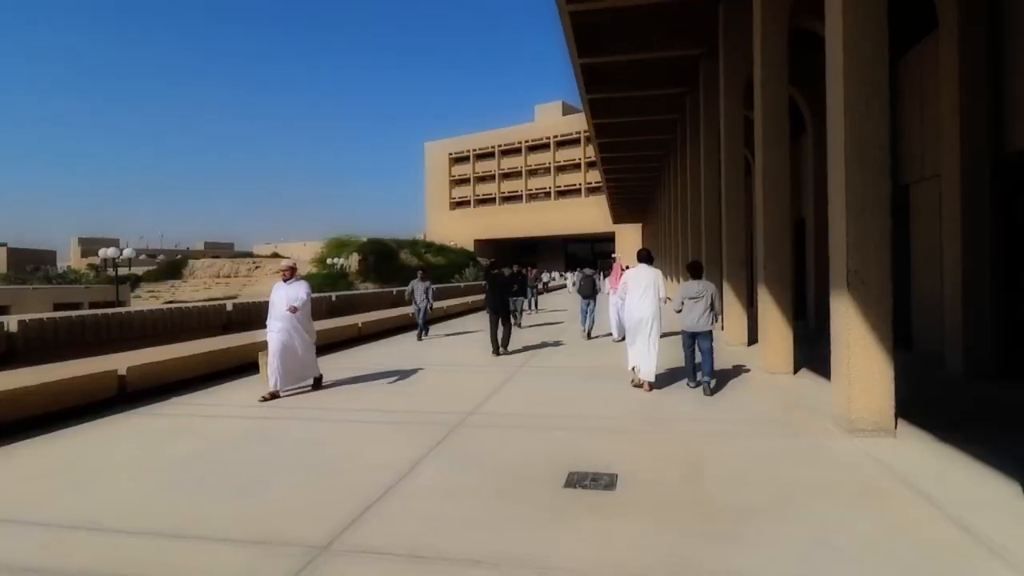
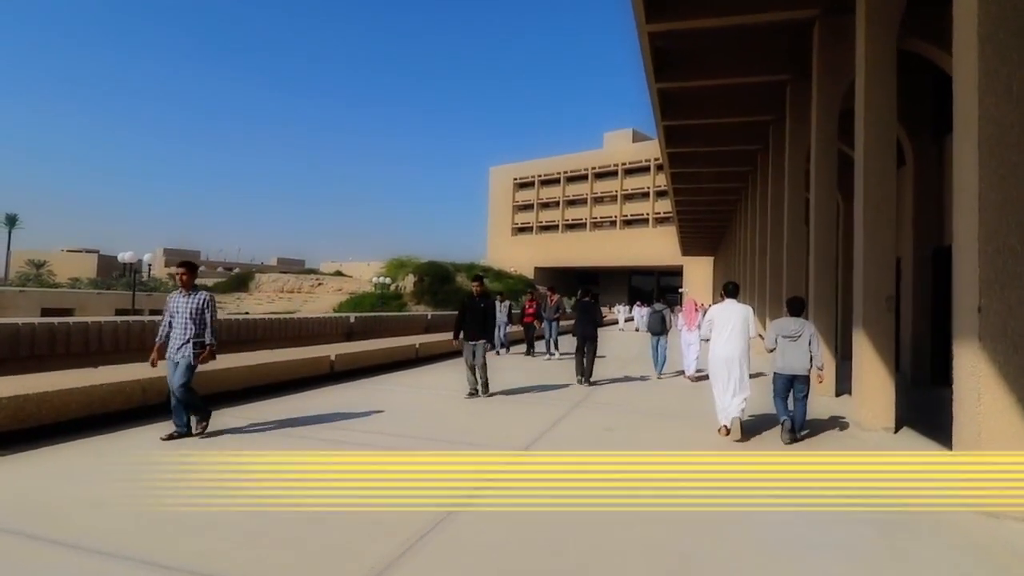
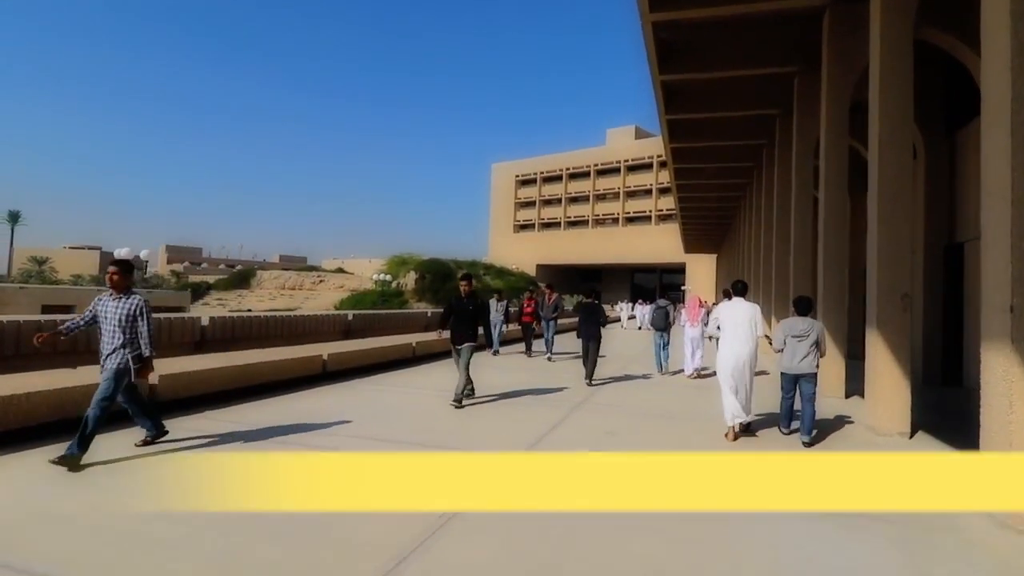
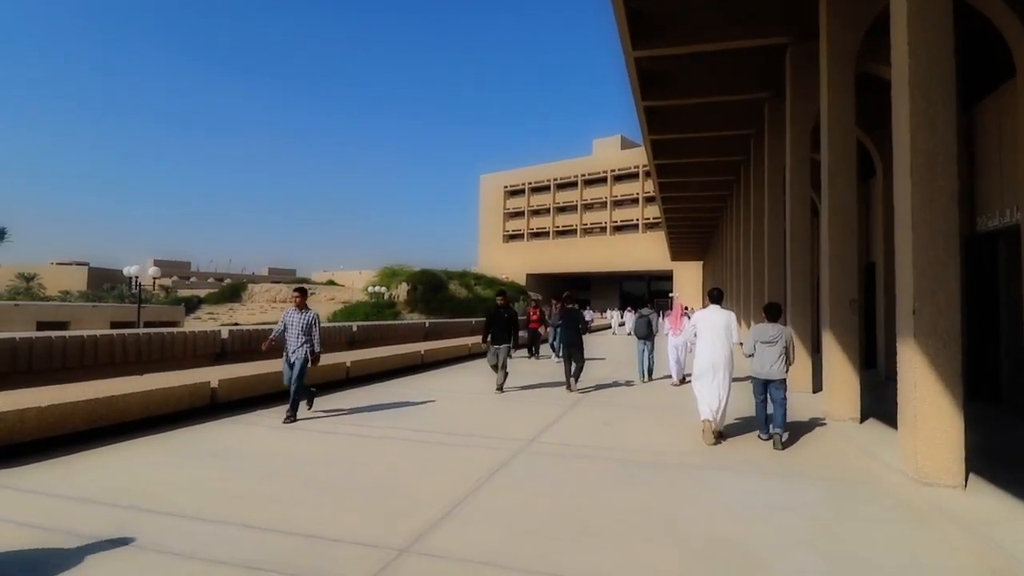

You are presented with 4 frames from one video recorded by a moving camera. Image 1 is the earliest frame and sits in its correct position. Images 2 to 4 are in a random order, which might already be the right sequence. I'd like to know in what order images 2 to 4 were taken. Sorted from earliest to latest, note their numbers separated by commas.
4, 2, 3
